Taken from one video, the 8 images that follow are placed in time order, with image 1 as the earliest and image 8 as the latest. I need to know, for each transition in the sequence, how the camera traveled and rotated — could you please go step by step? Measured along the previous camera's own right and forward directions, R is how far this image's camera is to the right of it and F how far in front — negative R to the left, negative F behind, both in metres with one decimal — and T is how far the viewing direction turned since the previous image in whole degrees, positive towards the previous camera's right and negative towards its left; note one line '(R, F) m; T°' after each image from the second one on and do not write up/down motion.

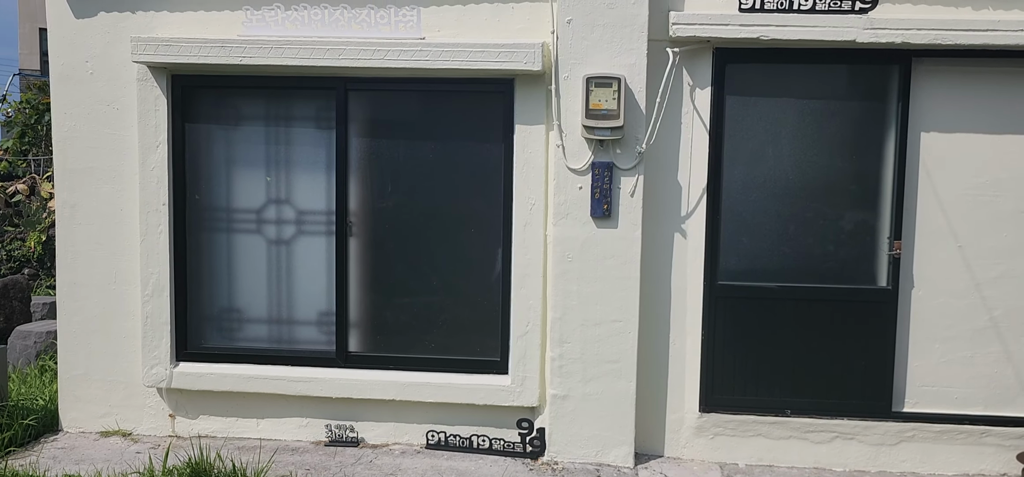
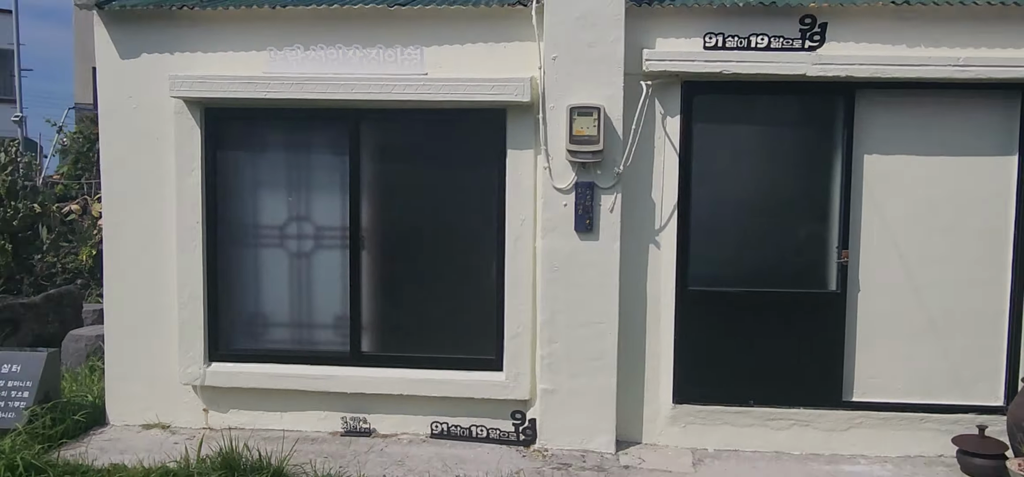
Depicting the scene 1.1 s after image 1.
(+0.1, -0.4) m; 0°
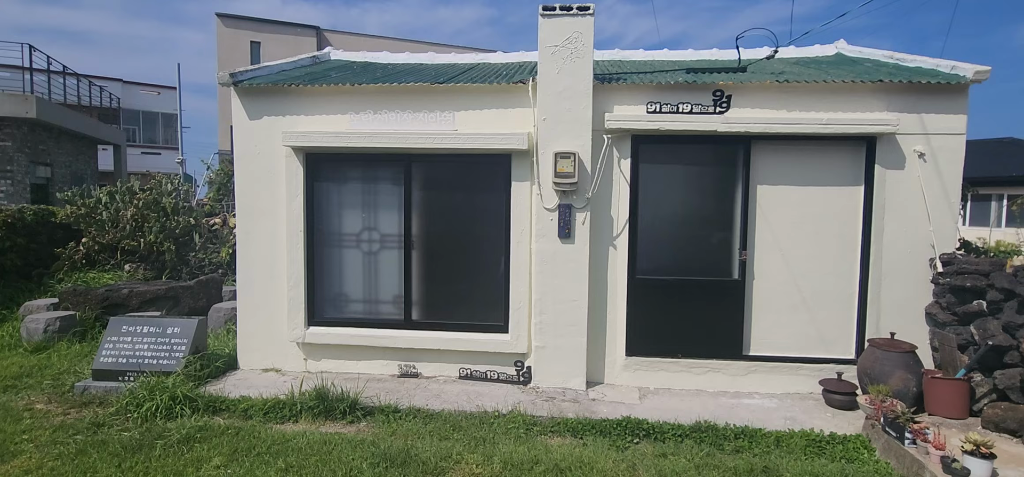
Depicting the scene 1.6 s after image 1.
(+0.2, -1.6) m; -2°
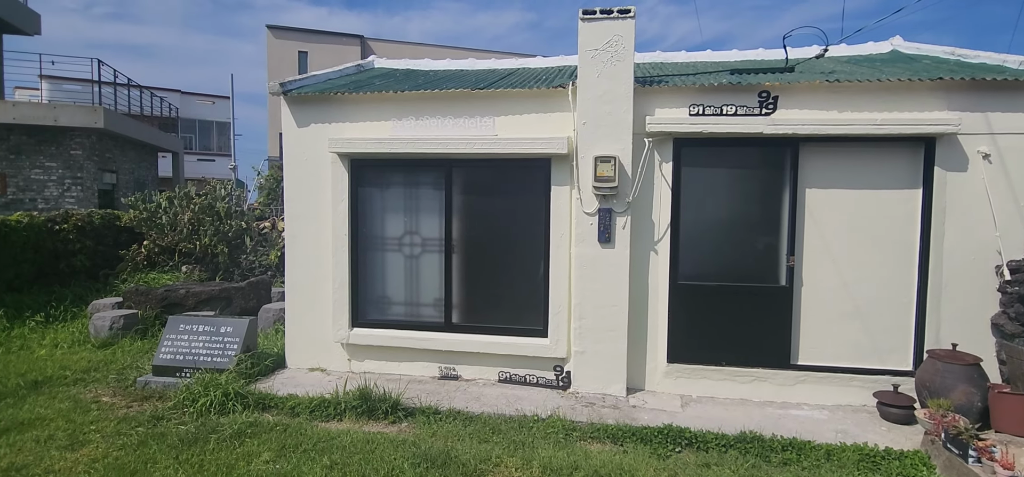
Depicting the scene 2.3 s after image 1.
(0.0, 0.0) m; -4°
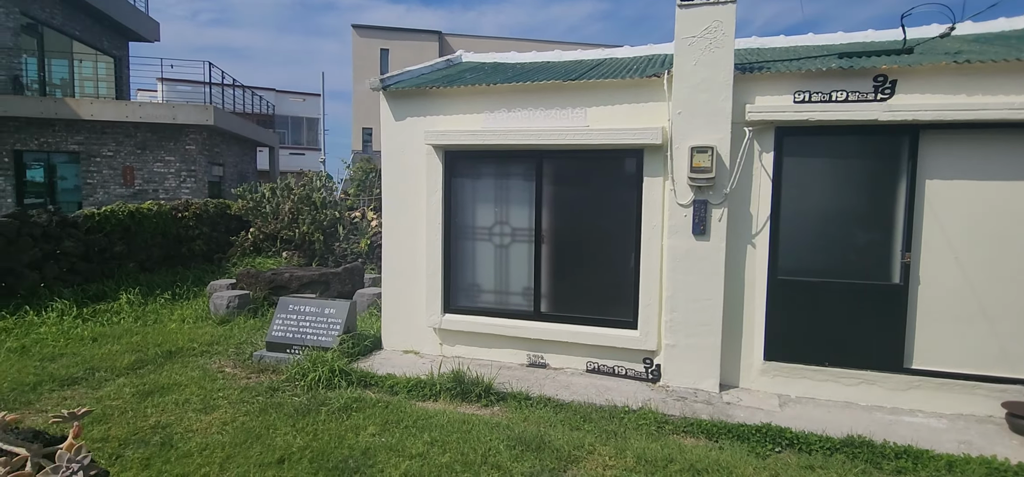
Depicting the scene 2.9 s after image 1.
(-0.2, -0.1) m; -8°
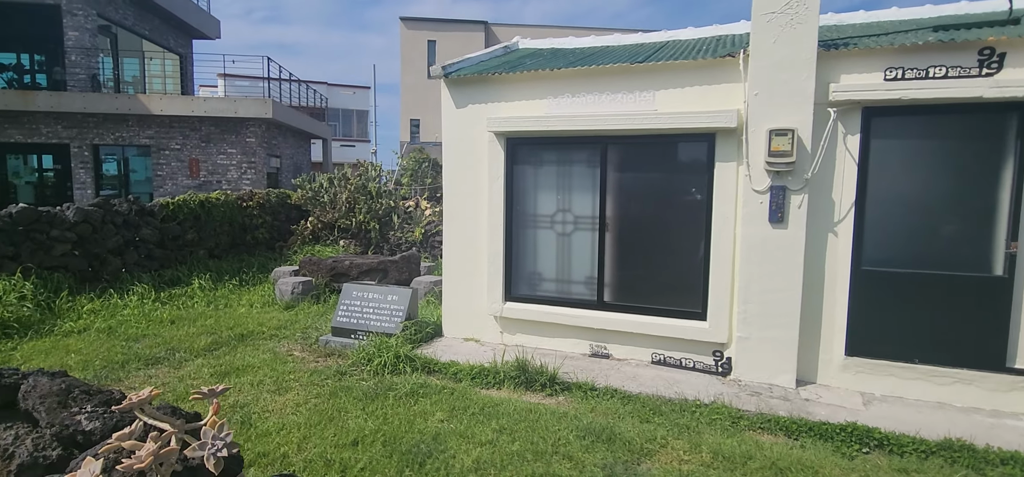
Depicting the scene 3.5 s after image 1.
(-0.2, +0.1) m; -5°
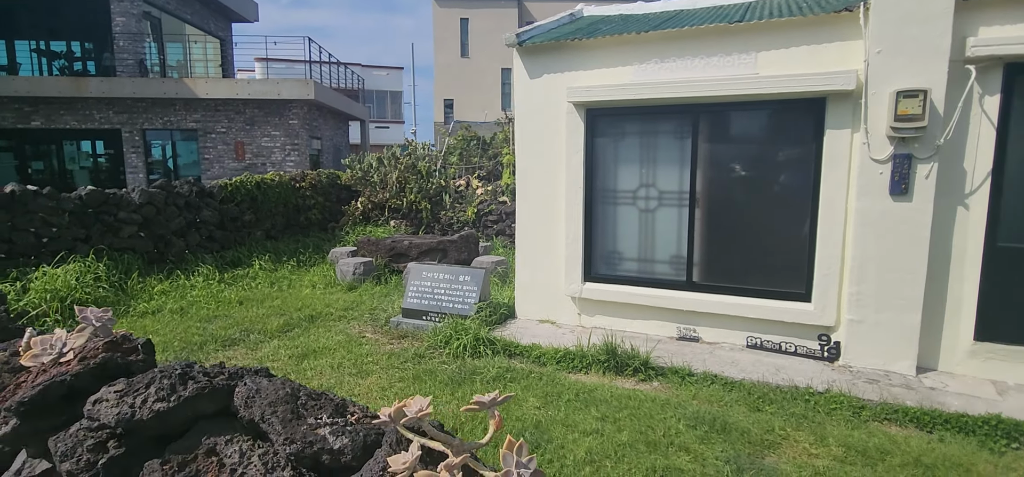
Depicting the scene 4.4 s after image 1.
(-0.5, +0.2) m; -3°
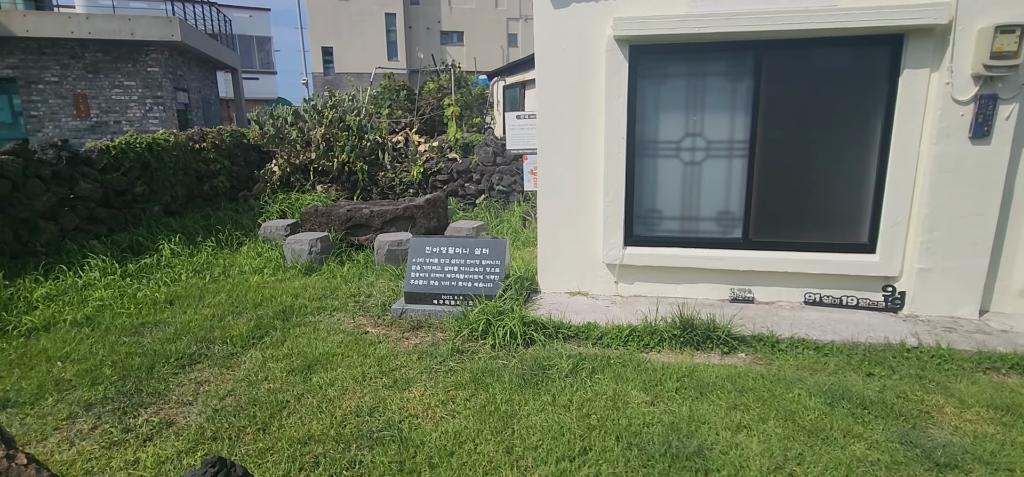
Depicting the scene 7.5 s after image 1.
(-1.3, +1.0) m; +13°
